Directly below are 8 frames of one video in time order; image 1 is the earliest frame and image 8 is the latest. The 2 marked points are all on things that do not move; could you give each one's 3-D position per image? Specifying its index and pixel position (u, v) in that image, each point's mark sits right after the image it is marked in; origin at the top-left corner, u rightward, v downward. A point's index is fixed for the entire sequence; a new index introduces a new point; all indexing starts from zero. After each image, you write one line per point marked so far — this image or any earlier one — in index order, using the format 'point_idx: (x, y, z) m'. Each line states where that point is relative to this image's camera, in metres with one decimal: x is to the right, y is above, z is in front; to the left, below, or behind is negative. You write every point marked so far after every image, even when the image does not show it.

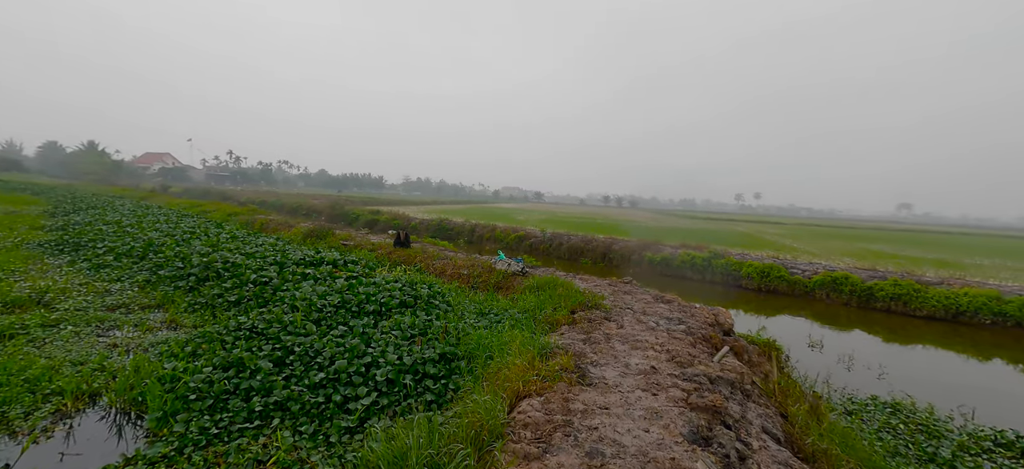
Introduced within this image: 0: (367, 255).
0: (-3.7, -0.6, +9.9) m
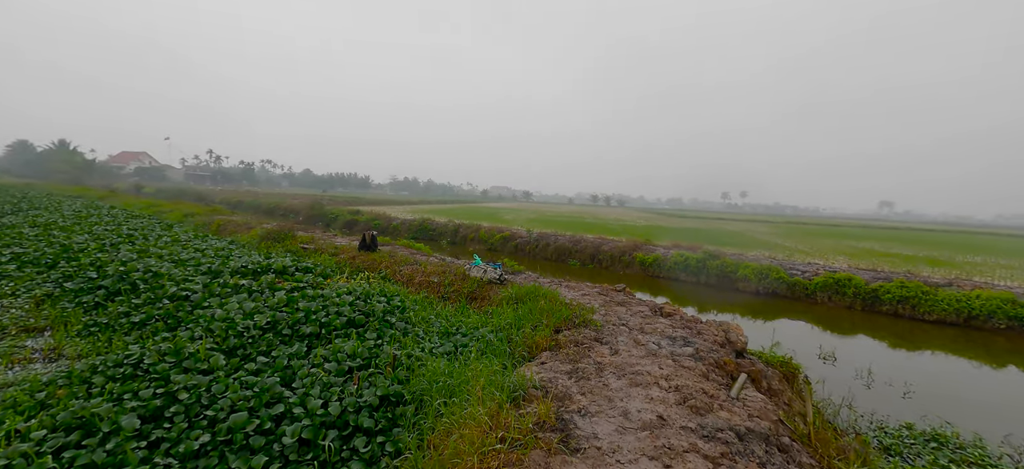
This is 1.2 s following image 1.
0: (-4.1, -0.6, +8.7) m
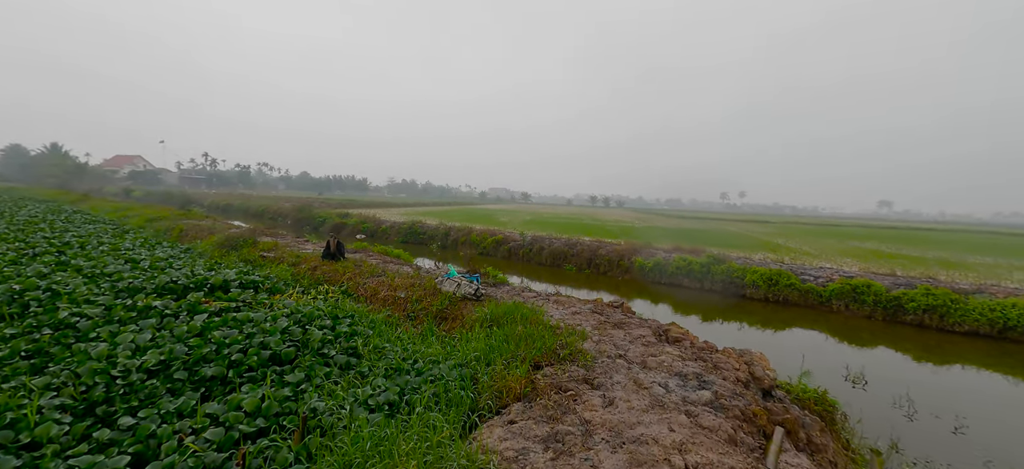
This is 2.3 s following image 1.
0: (-4.5, -0.8, +7.6) m
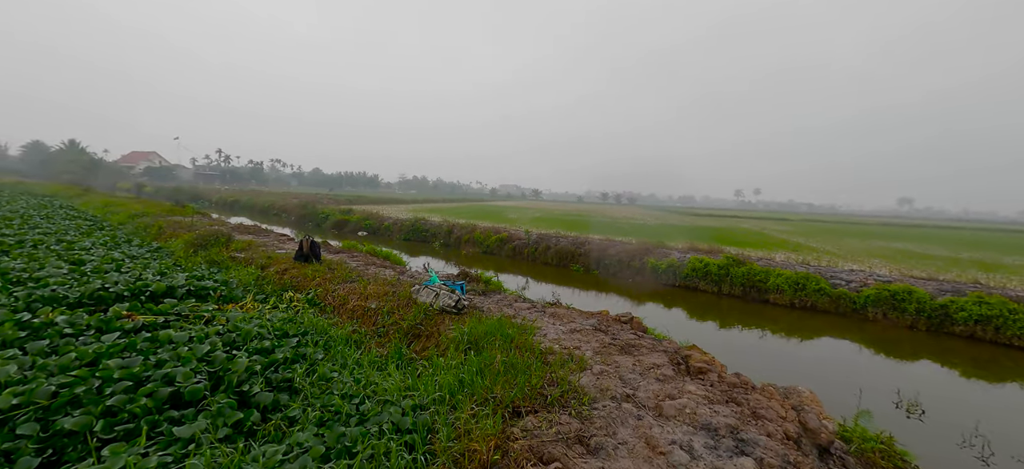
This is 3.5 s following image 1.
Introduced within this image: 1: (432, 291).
0: (-4.6, -0.7, +6.7) m
1: (-1.2, -0.8, +5.7) m
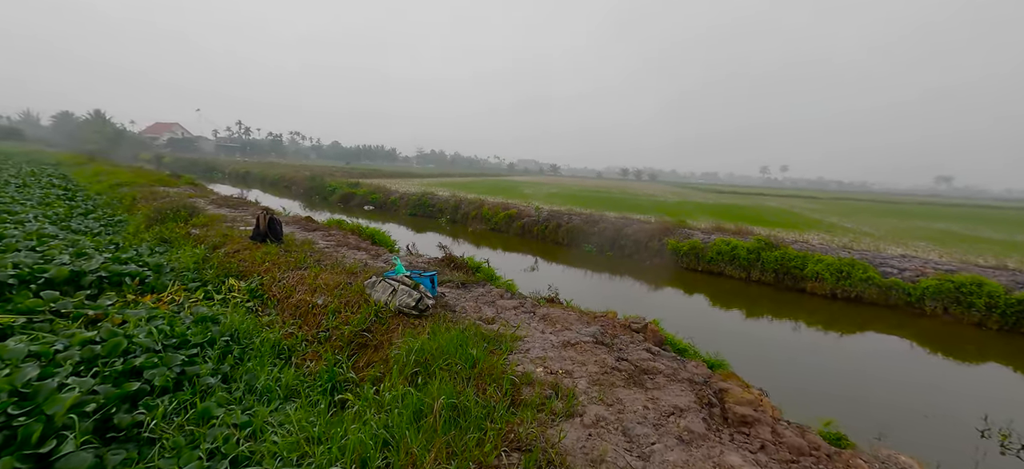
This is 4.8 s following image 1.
0: (-4.8, -0.4, +5.7) m
1: (-1.4, -0.6, +4.5) m
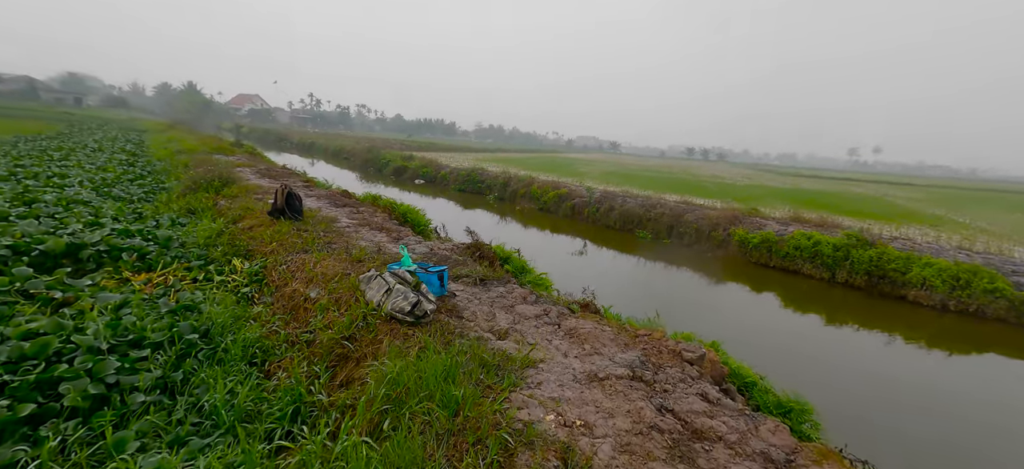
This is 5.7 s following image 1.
0: (-4.4, 0.0, +5.4) m
1: (-1.2, -0.5, +3.8) m
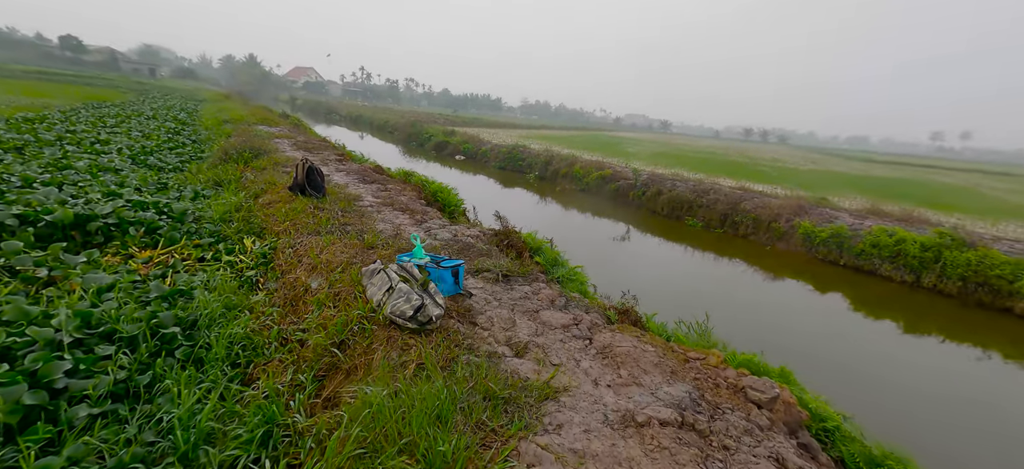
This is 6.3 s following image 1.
0: (-4.0, +0.3, +5.2) m
1: (-1.0, -0.4, +3.3) m
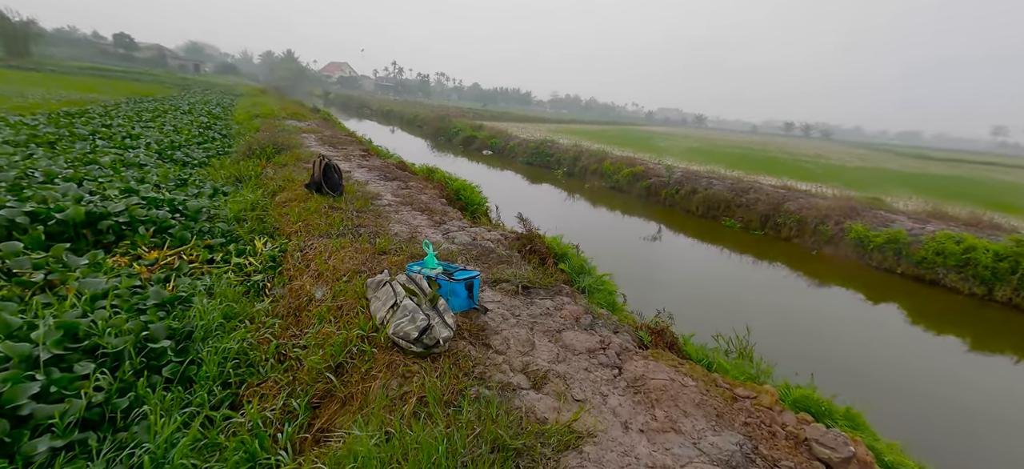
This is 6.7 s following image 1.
0: (-3.7, +0.4, +5.1) m
1: (-0.9, -0.4, +3.0) m
